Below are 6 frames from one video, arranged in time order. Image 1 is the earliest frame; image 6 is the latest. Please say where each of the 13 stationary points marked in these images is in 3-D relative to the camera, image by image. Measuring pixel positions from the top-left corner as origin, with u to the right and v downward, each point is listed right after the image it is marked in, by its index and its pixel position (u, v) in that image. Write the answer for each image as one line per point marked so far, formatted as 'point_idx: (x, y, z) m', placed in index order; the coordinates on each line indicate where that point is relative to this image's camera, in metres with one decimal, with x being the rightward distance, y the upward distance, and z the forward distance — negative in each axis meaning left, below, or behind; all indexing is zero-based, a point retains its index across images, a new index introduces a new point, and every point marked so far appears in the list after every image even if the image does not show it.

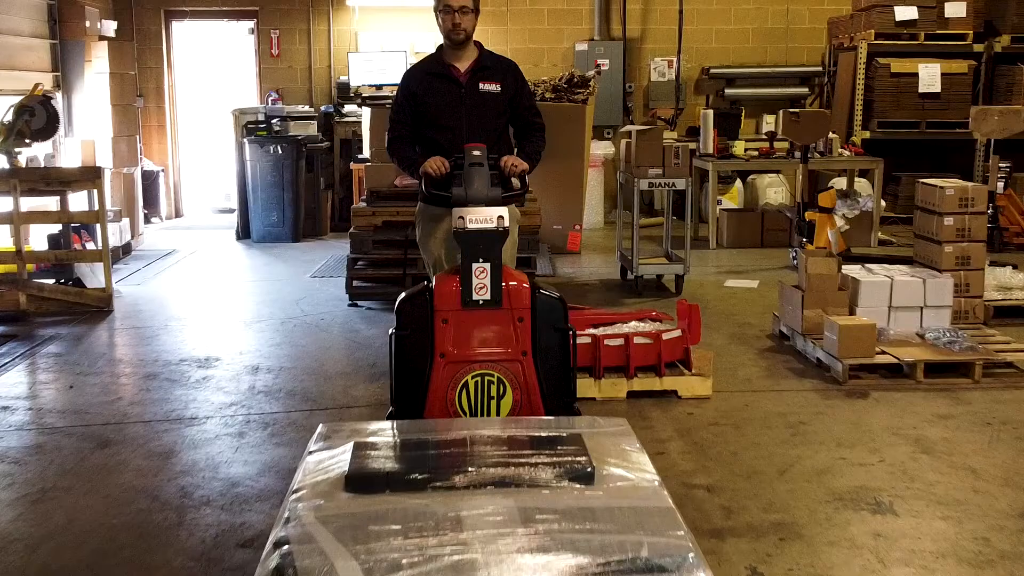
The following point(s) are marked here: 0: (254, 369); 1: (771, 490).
0: (-0.6, -0.2, +4.2) m
1: (+0.4, -0.3, +2.8) m
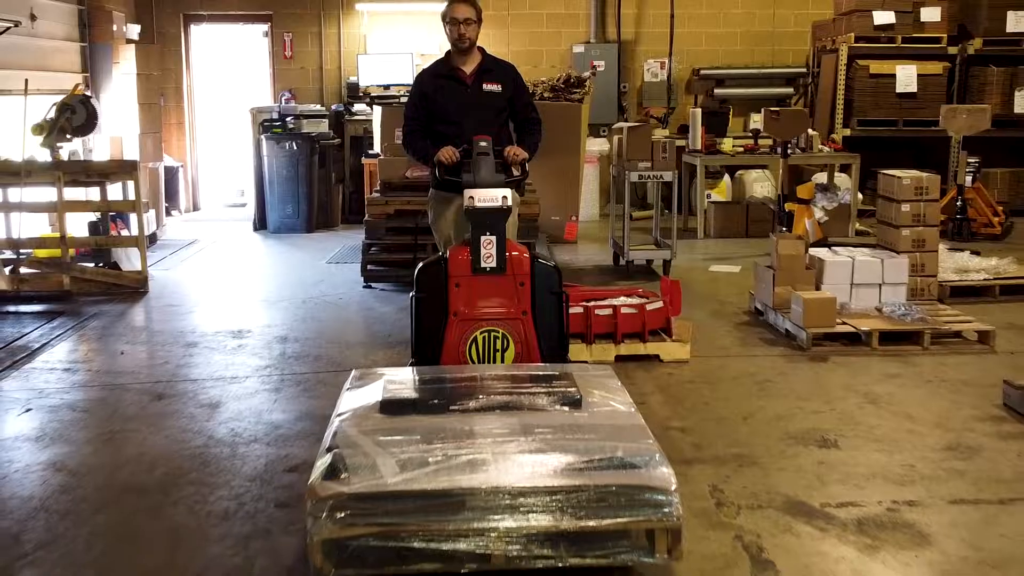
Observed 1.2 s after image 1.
0: (-0.6, -0.1, +4.7) m
1: (+0.4, -0.3, +3.3) m
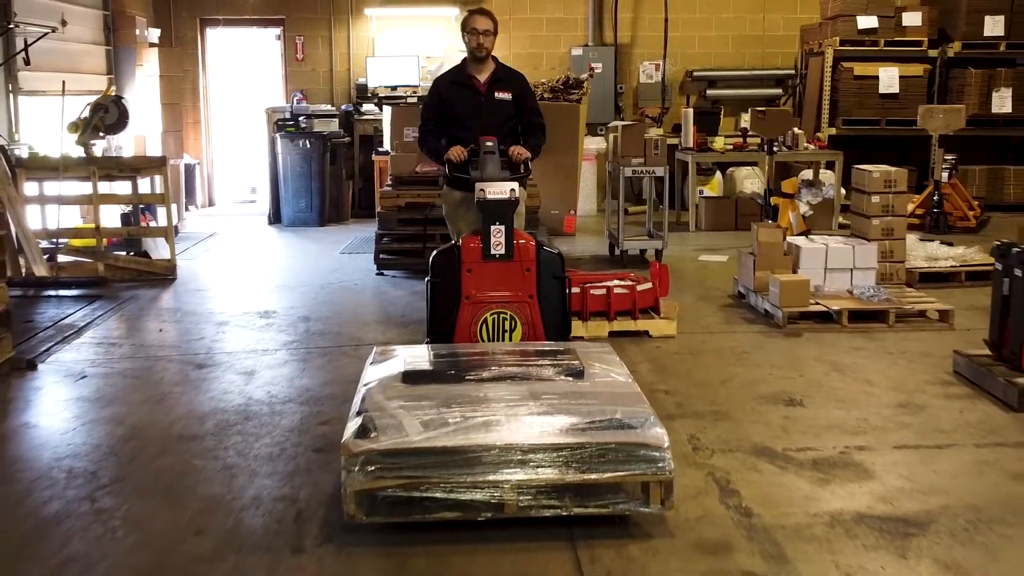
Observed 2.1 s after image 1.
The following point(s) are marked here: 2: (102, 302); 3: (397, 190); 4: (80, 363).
0: (-0.6, -0.1, +5.2) m
1: (+0.4, -0.2, +3.8) m
2: (-1.3, 0.0, +5.6) m
3: (-0.4, +0.4, +6.5) m
4: (-1.1, -0.2, +4.4) m
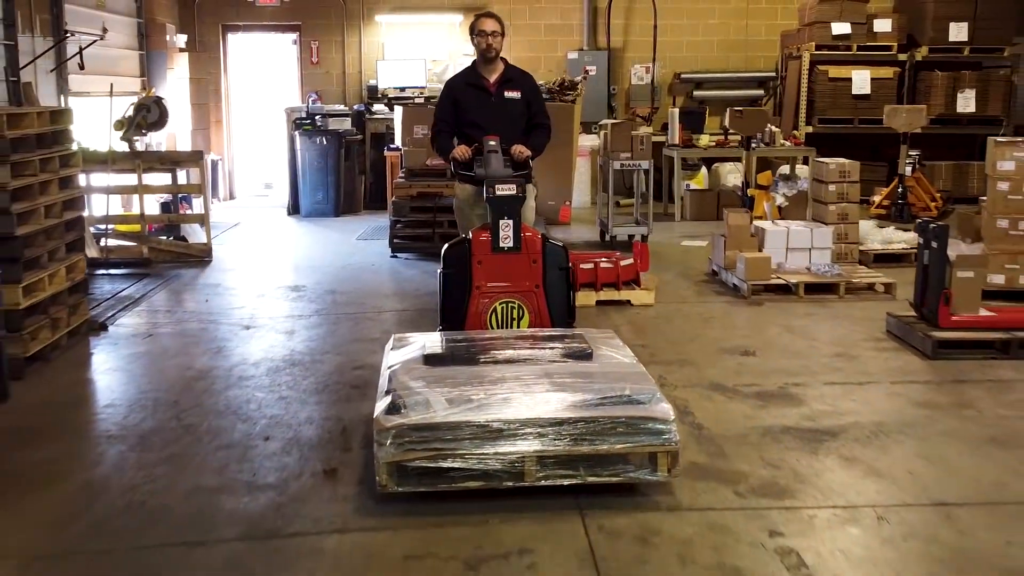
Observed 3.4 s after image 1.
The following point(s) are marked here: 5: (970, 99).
0: (-0.6, 0.0, +5.9) m
1: (+0.4, -0.2, +4.5) m
2: (-1.3, 0.0, +6.3) m
3: (-0.4, +0.5, +7.2) m
4: (-1.1, -0.1, +5.1) m
5: (+2.6, +1.1, +9.6) m
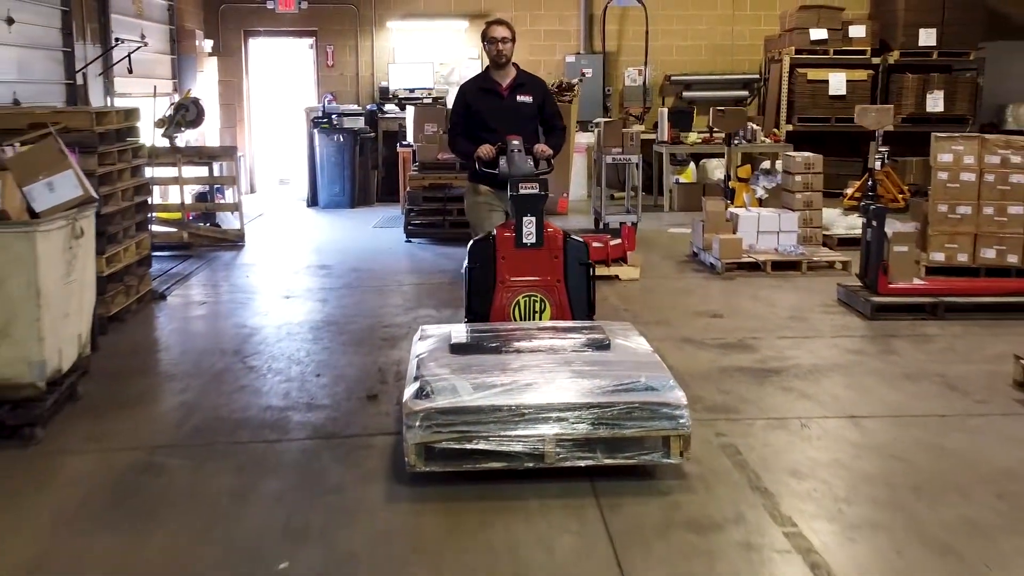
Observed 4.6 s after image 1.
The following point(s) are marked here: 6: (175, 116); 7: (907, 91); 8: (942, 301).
0: (-0.6, +0.1, +6.6) m
1: (+0.5, -0.1, +5.2) m
2: (-1.3, +0.1, +7.1) m
3: (-0.4, +0.5, +8.0) m
4: (-1.1, 0.0, +5.9) m
5: (+2.6, +1.1, +10.3) m
6: (-1.5, +0.8, +7.7) m
7: (+2.4, +1.2, +10.4) m
8: (+1.3, 0.0, +5.0) m
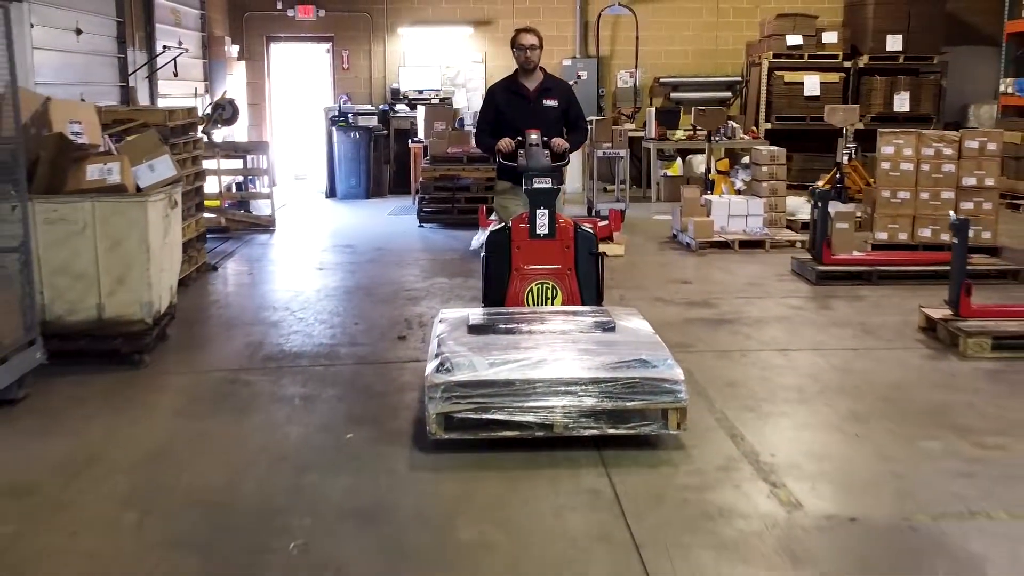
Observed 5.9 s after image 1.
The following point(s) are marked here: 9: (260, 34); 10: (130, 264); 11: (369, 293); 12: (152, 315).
0: (-0.6, +0.2, +7.6) m
1: (+0.5, 0.0, +6.2) m
2: (-1.3, +0.2, +8.0) m
3: (-0.4, +0.6, +8.9) m
4: (-1.1, +0.1, +6.8) m
5: (+2.6, +1.2, +11.3) m
6: (-1.5, +0.9, +8.7) m
7: (+2.4, +1.3, +11.3) m
8: (+1.3, +0.1, +5.9) m
9: (-1.8, +1.8, +11.9) m
10: (-0.9, +0.1, +4.1) m
11: (-0.5, 0.0, +5.8) m
12: (-0.9, -0.1, +4.2) m
